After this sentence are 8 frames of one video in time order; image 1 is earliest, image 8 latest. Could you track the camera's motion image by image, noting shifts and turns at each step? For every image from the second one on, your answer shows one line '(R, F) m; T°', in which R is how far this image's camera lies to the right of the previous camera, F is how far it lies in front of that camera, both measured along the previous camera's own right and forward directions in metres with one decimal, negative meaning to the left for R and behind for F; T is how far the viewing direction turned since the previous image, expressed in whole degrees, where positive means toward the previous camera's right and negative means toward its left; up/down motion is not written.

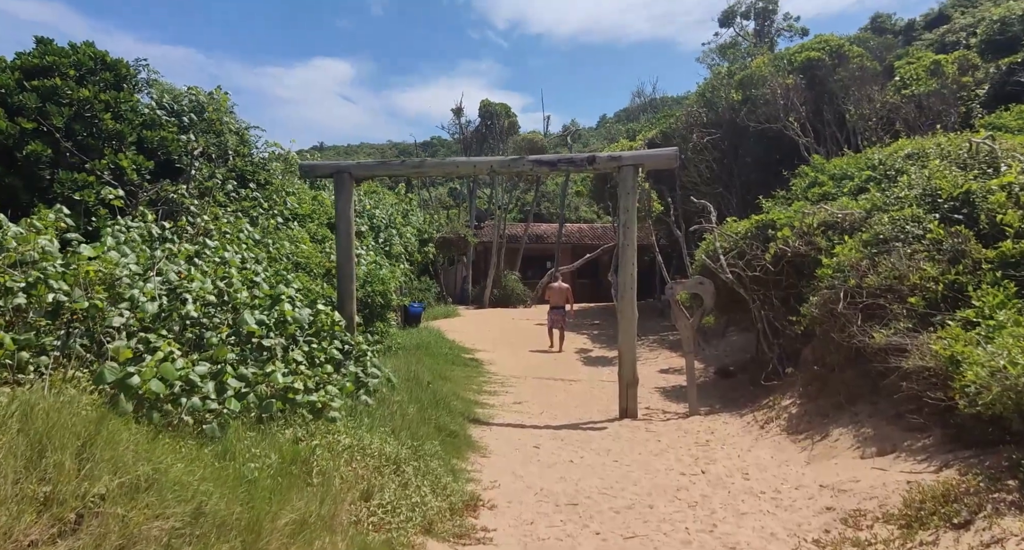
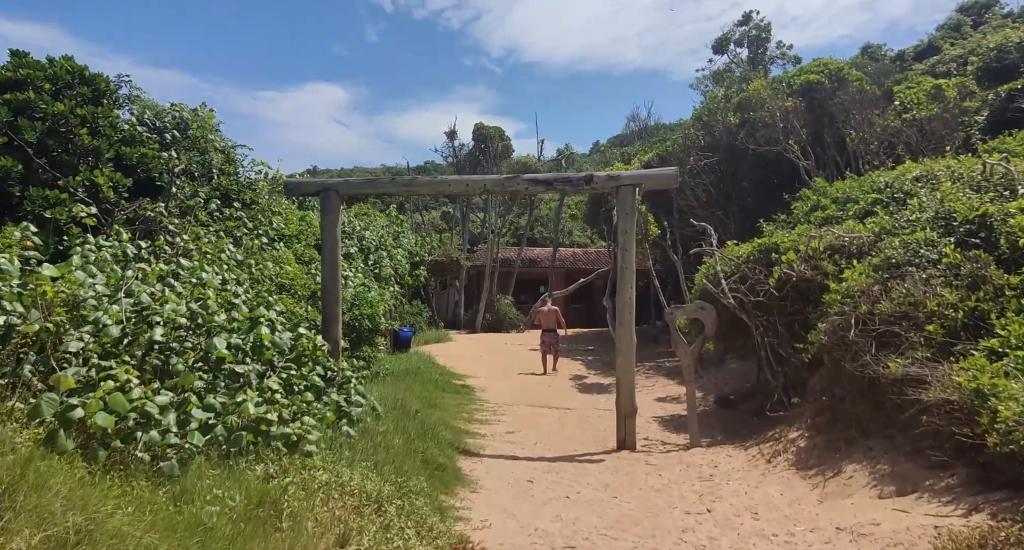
(0.0, +0.3) m; +1°
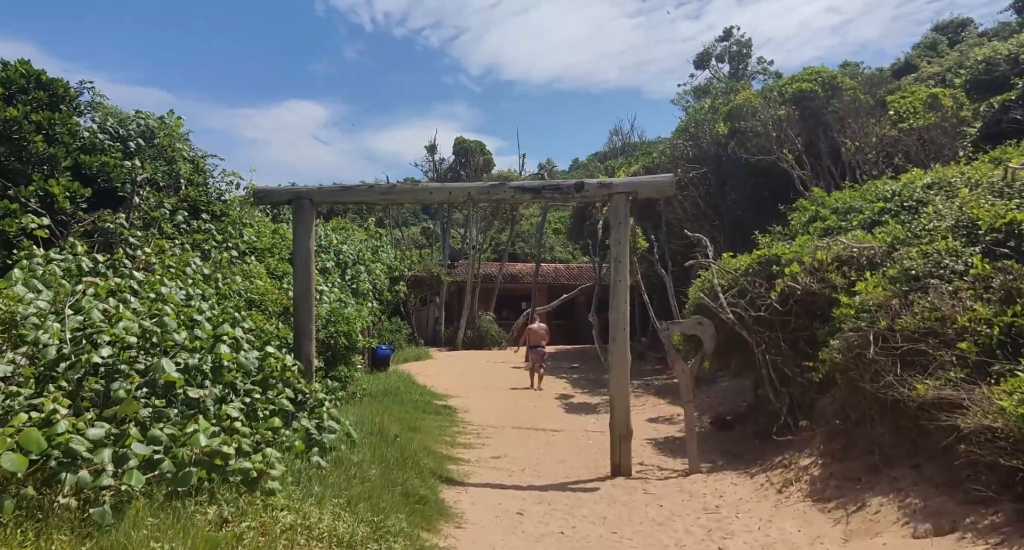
(-0.1, +0.5) m; +2°
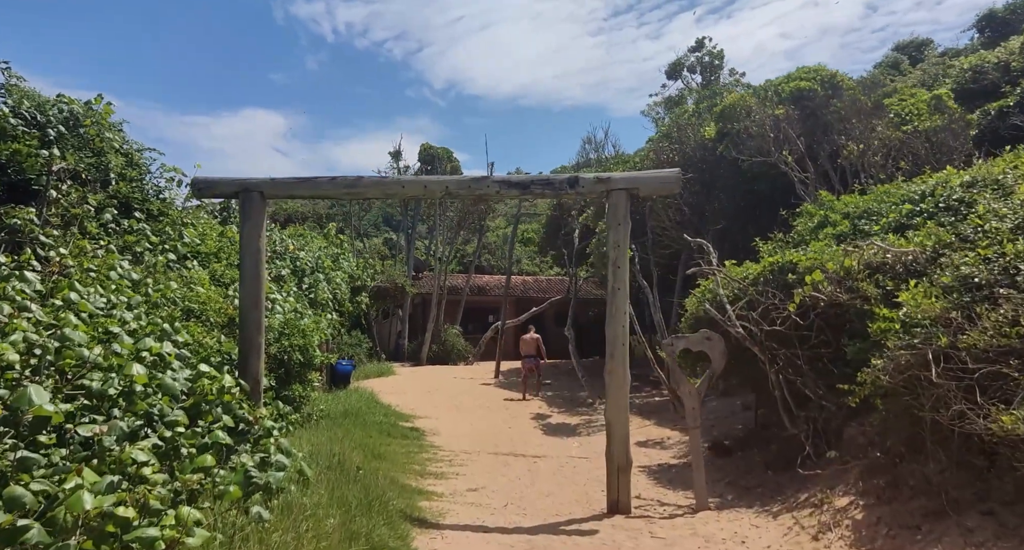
(-0.2, +0.9) m; +3°
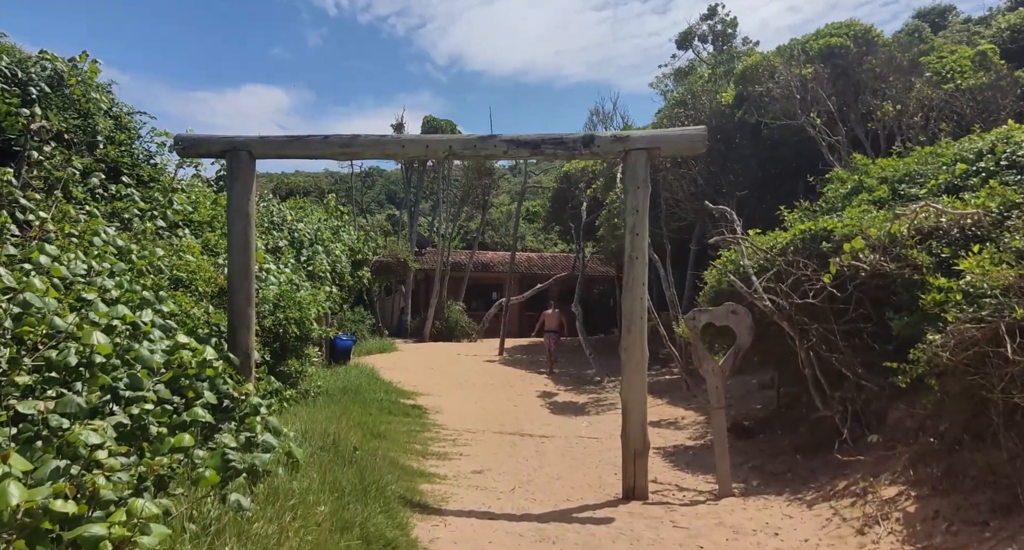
(-0.1, +0.5) m; 0°
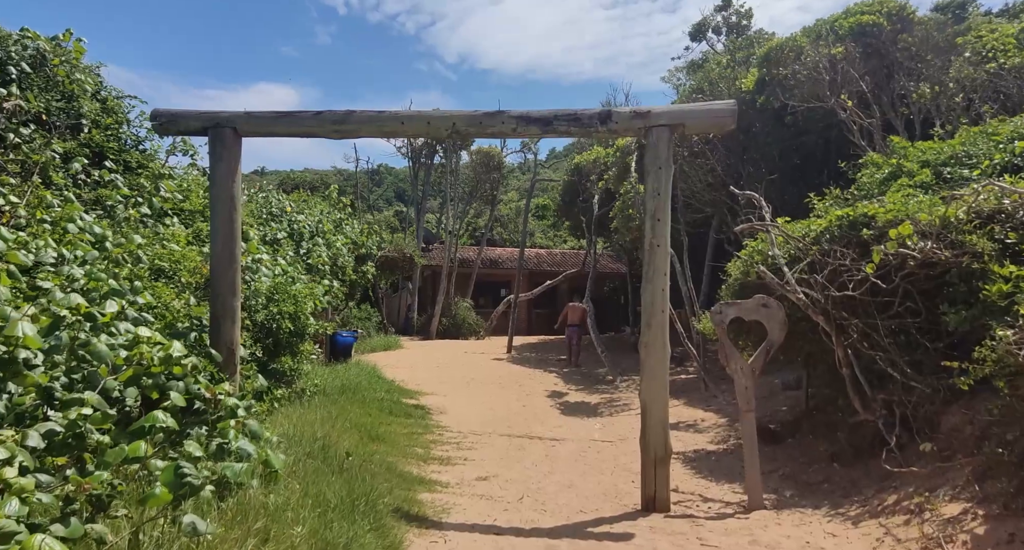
(0.0, +0.5) m; -1°
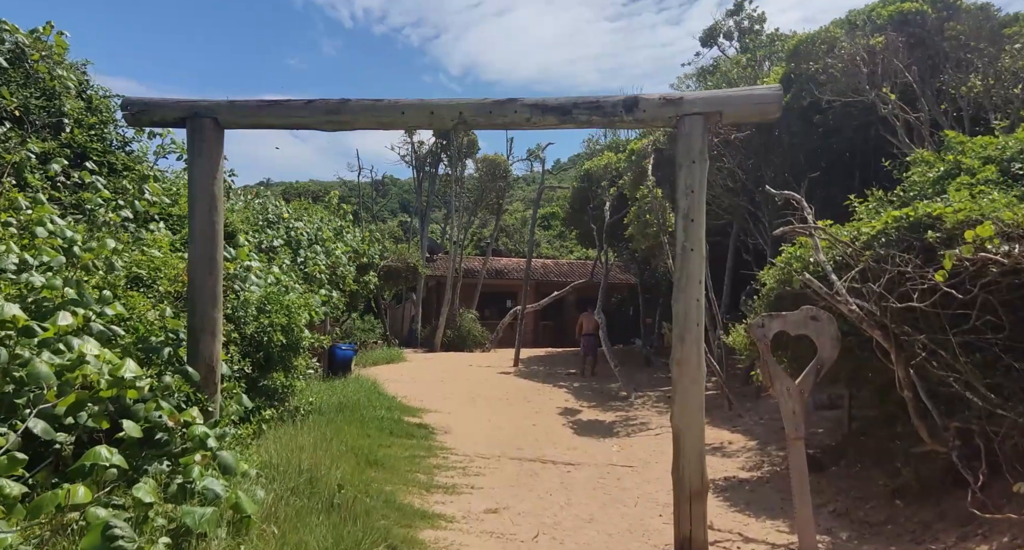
(-0.1, +0.6) m; 0°
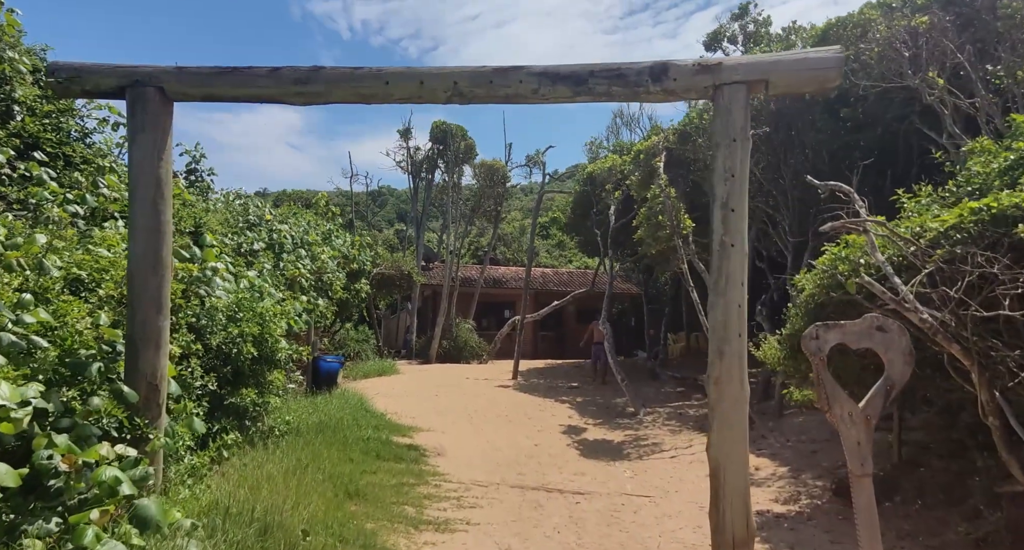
(0.0, +0.7) m; 0°
